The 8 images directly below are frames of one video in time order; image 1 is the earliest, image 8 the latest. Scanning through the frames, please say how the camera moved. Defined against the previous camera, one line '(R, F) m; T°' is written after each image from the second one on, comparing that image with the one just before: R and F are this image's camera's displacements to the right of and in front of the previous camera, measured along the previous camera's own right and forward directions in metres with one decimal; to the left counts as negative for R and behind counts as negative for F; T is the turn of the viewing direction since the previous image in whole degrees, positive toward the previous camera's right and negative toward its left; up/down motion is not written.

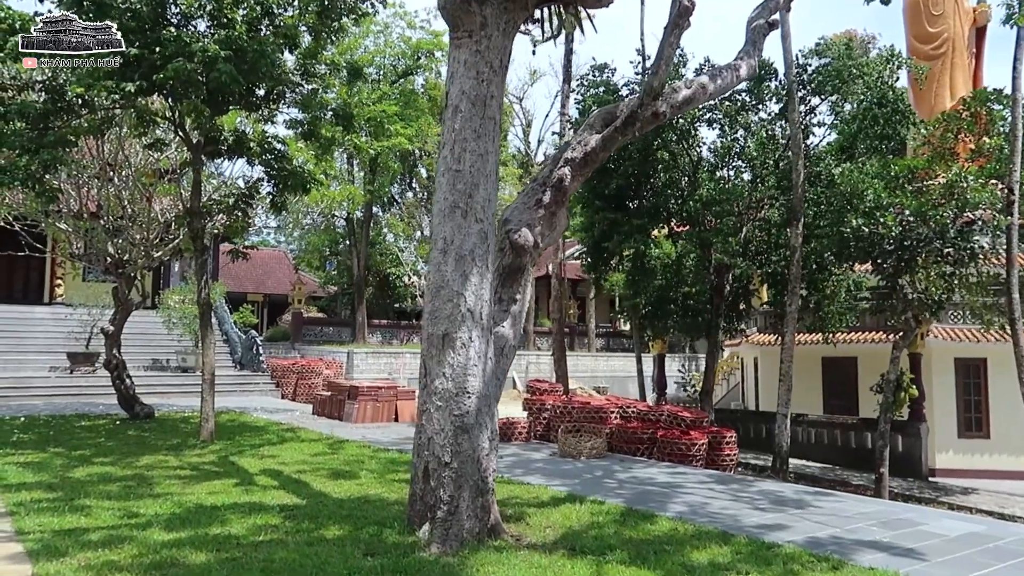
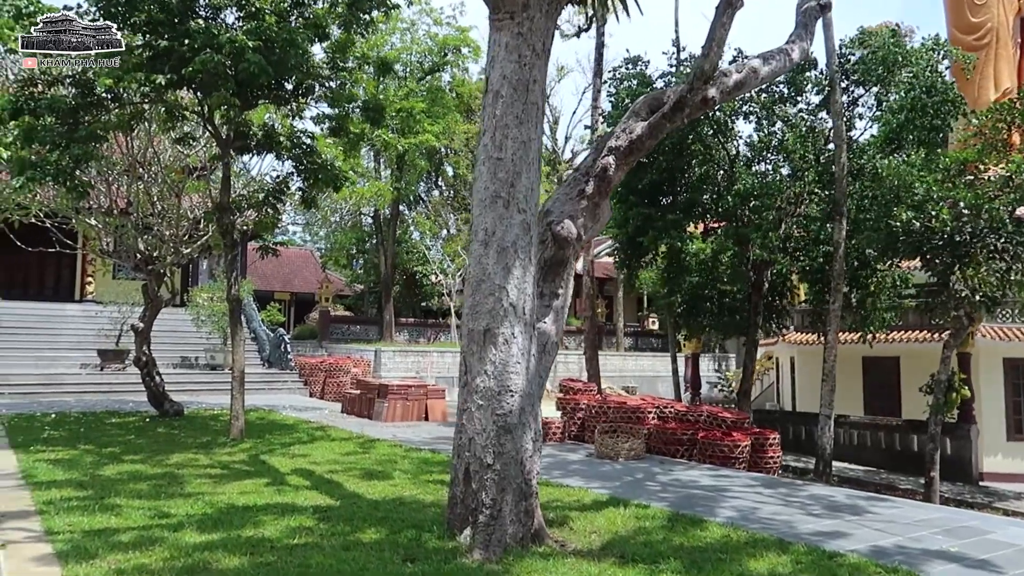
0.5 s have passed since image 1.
(-0.1, +0.2) m; -2°
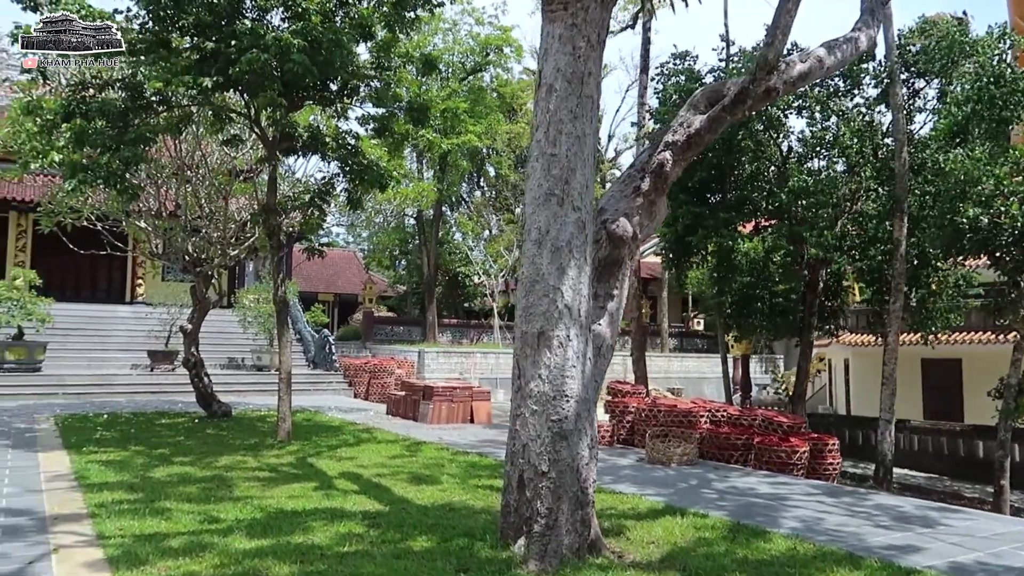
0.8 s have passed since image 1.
(-0.1, +0.2) m; -3°
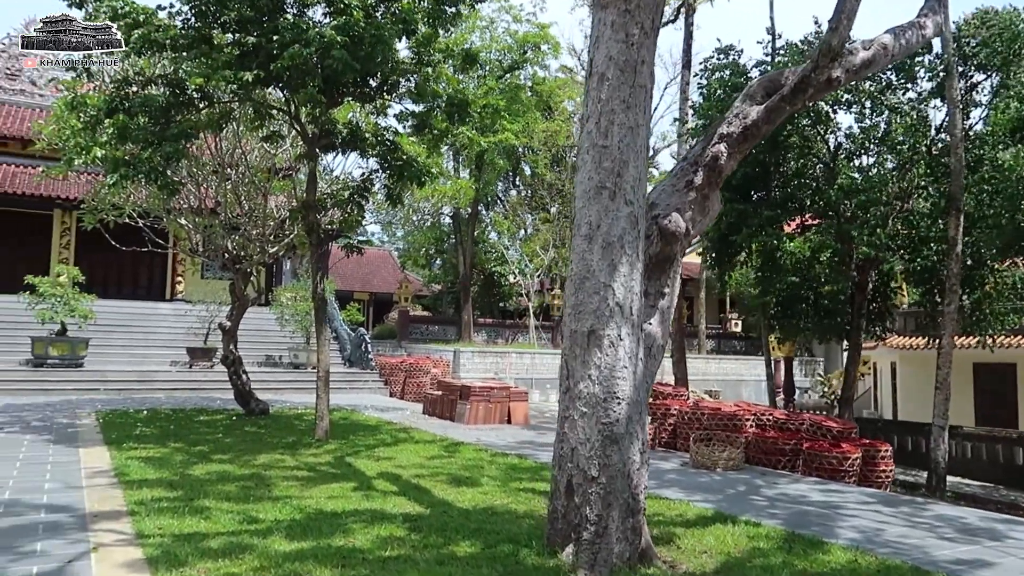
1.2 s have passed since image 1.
(-0.1, +0.2) m; -2°
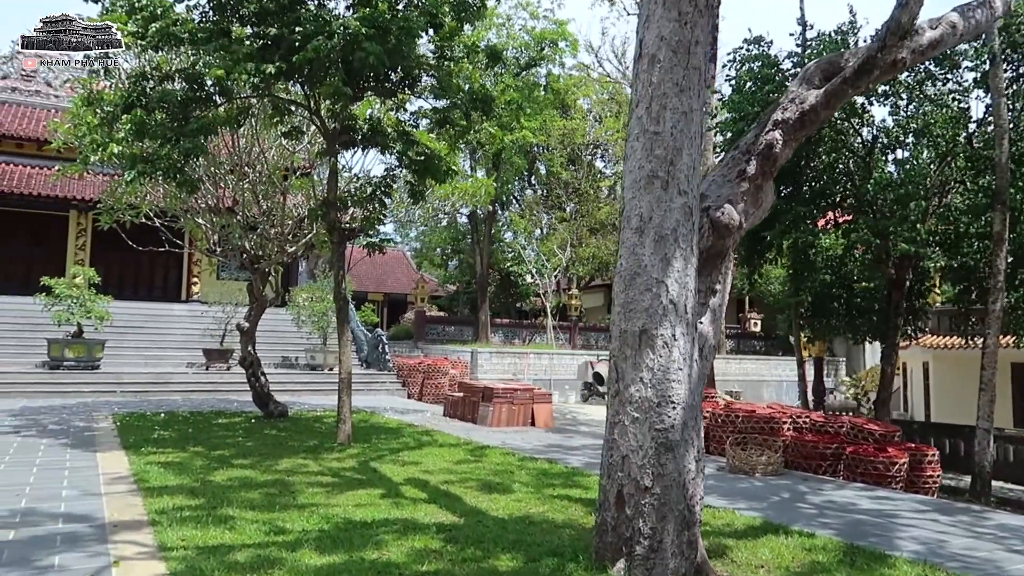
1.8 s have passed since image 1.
(-0.2, +0.3) m; -1°
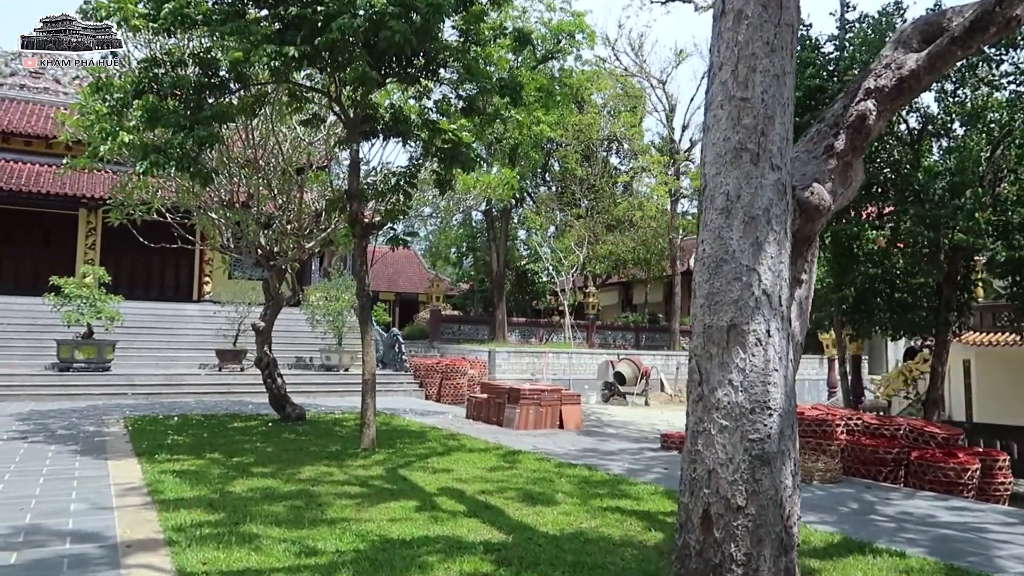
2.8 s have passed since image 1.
(-0.3, +0.5) m; -1°
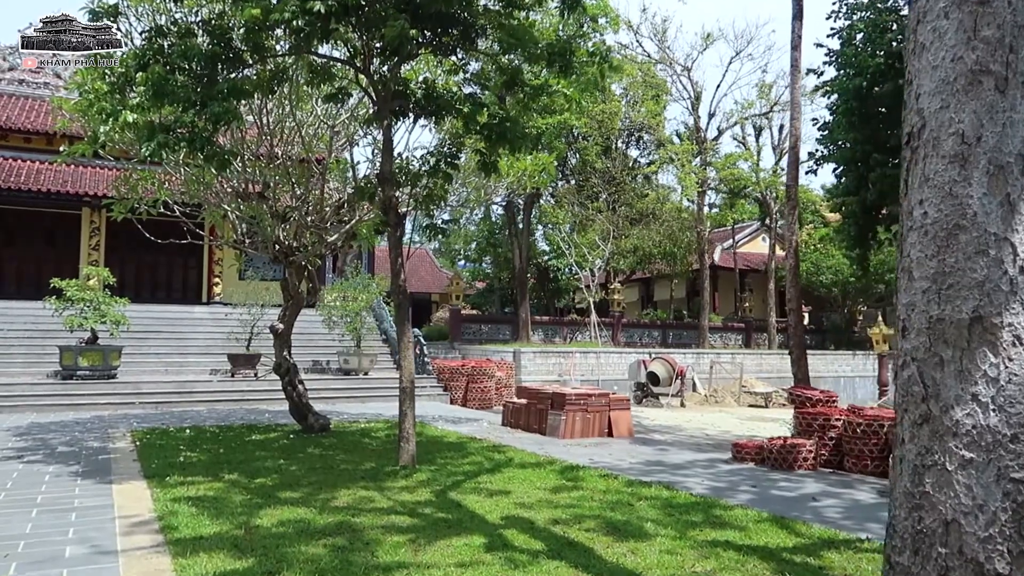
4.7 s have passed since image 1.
(-0.5, +1.0) m; 0°
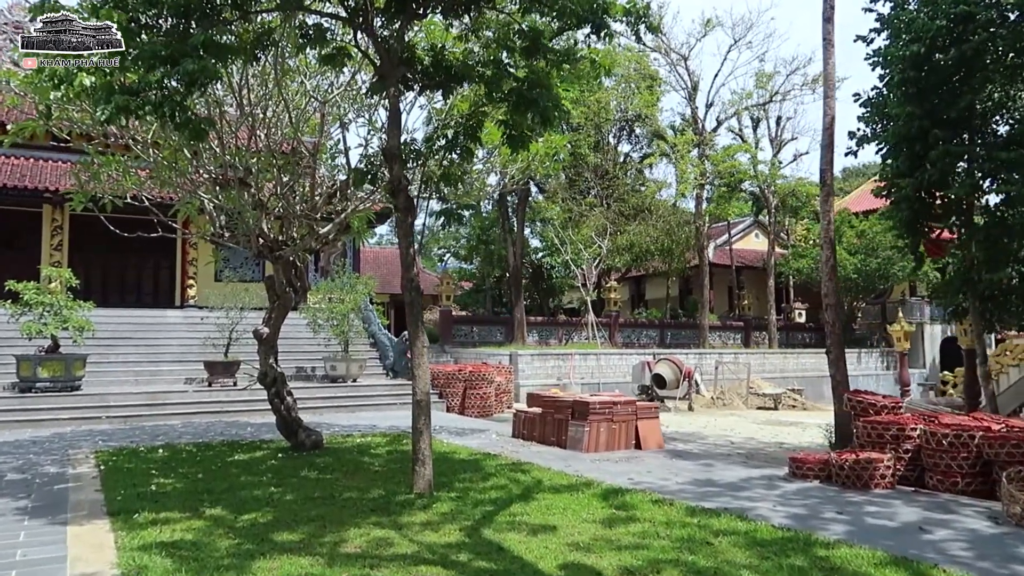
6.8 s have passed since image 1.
(-0.4, +1.1) m; +2°
